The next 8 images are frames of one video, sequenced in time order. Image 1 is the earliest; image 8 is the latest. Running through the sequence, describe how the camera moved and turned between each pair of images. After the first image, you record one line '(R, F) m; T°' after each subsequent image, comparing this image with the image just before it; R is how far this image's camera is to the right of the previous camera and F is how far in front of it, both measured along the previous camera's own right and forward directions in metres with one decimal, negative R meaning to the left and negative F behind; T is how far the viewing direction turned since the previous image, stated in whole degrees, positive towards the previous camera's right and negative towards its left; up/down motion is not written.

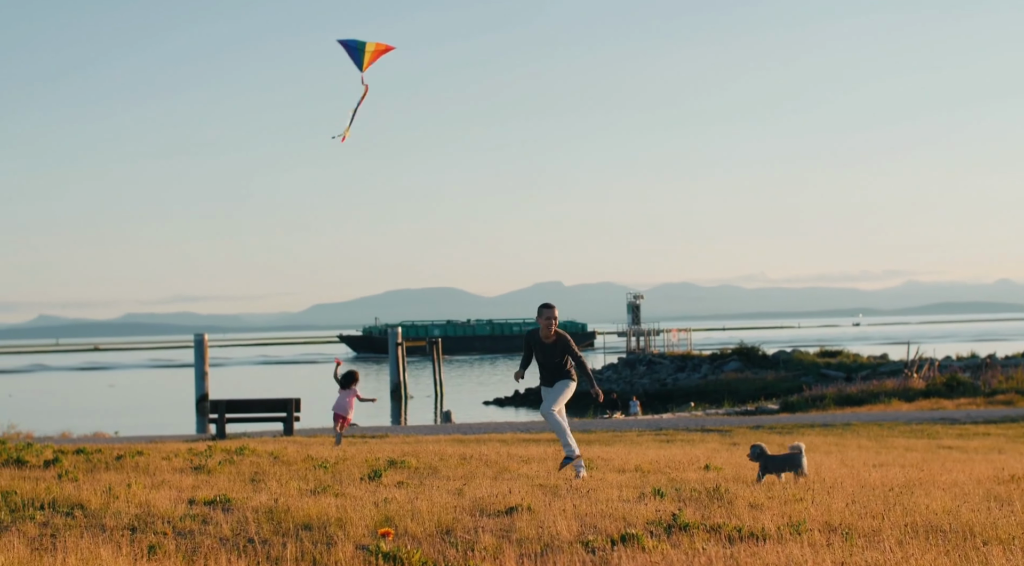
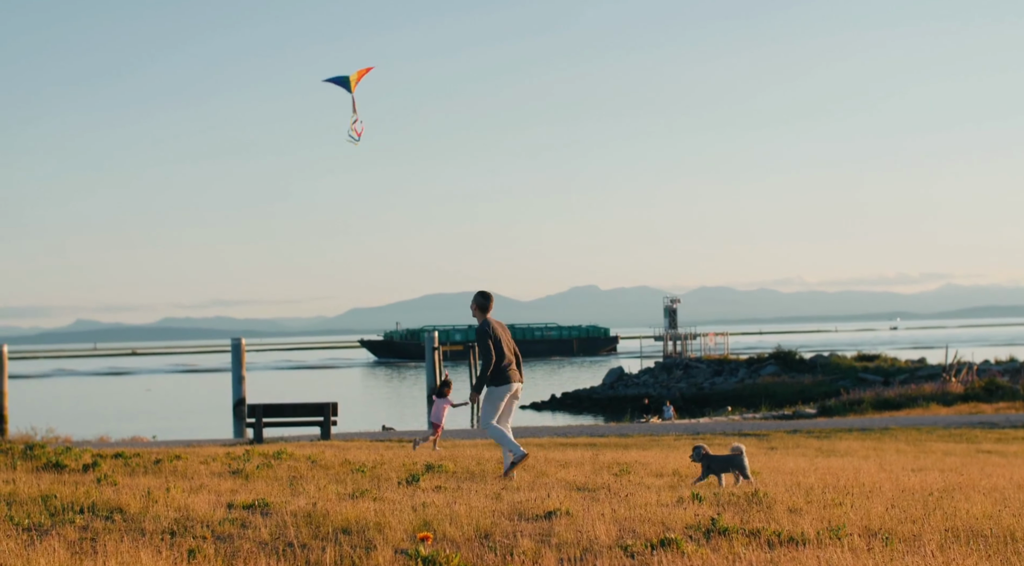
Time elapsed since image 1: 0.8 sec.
(-0.3, 0.0) m; -1°
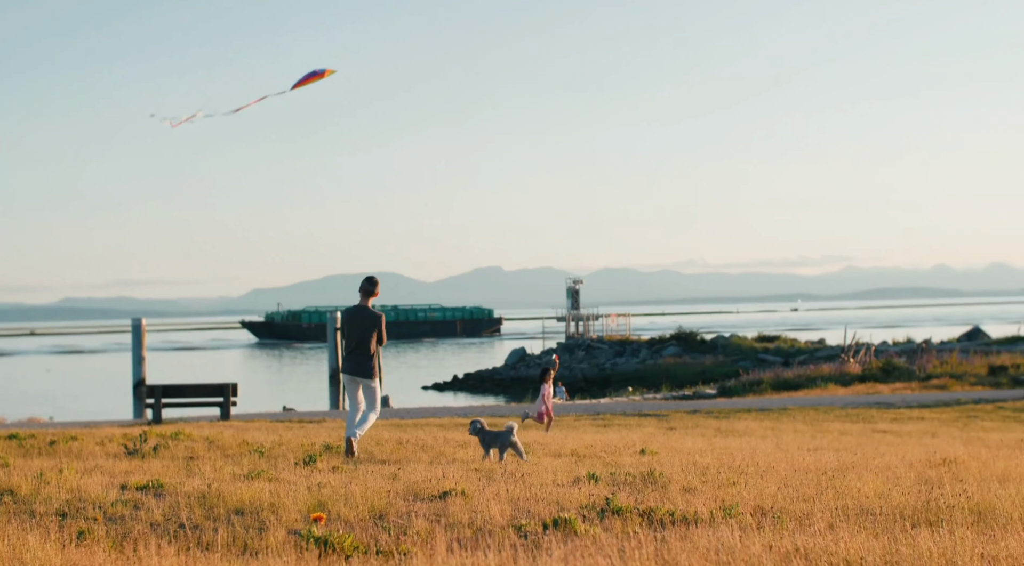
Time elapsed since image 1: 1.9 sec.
(+1.2, 0.0) m; +1°
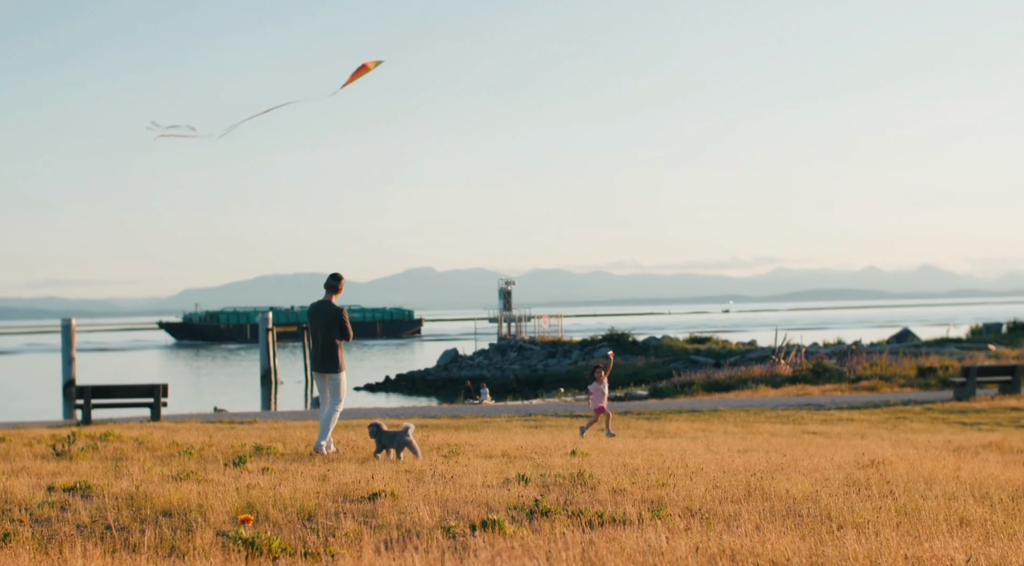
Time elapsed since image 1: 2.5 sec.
(+0.6, 0.0) m; +1°
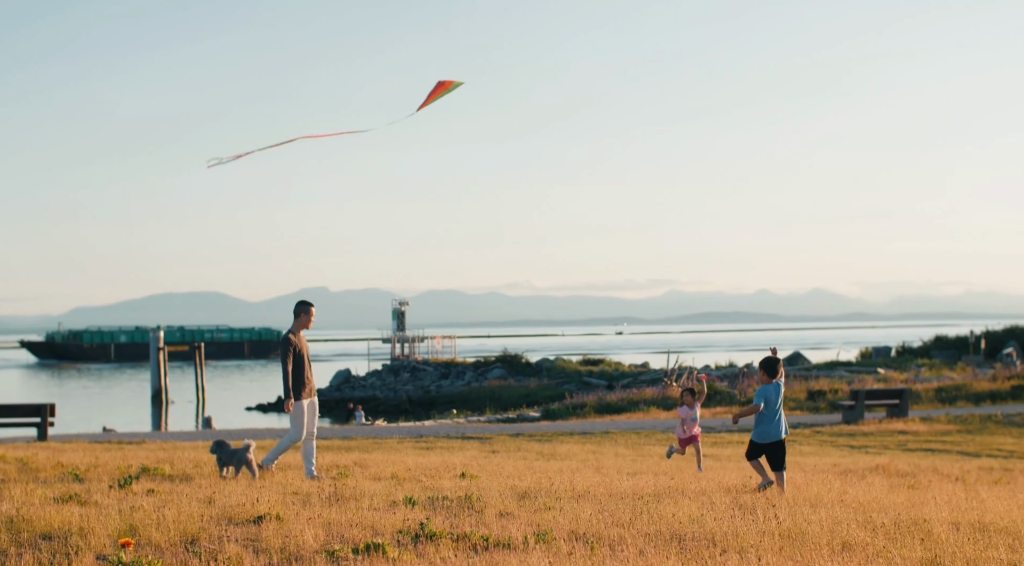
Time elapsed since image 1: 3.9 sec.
(+1.2, 0.0) m; +2°
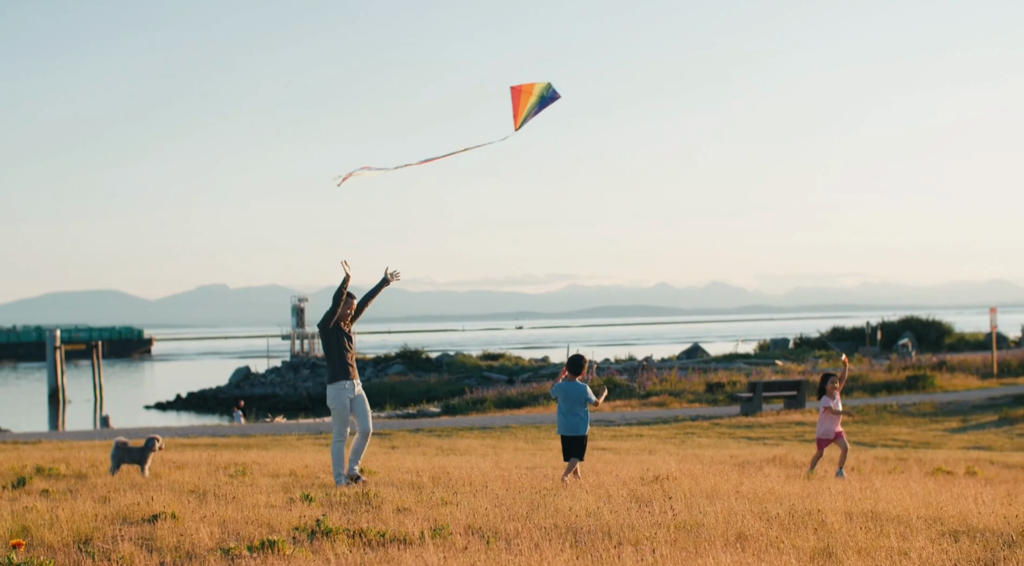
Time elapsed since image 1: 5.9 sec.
(+1.0, 0.0) m; +2°
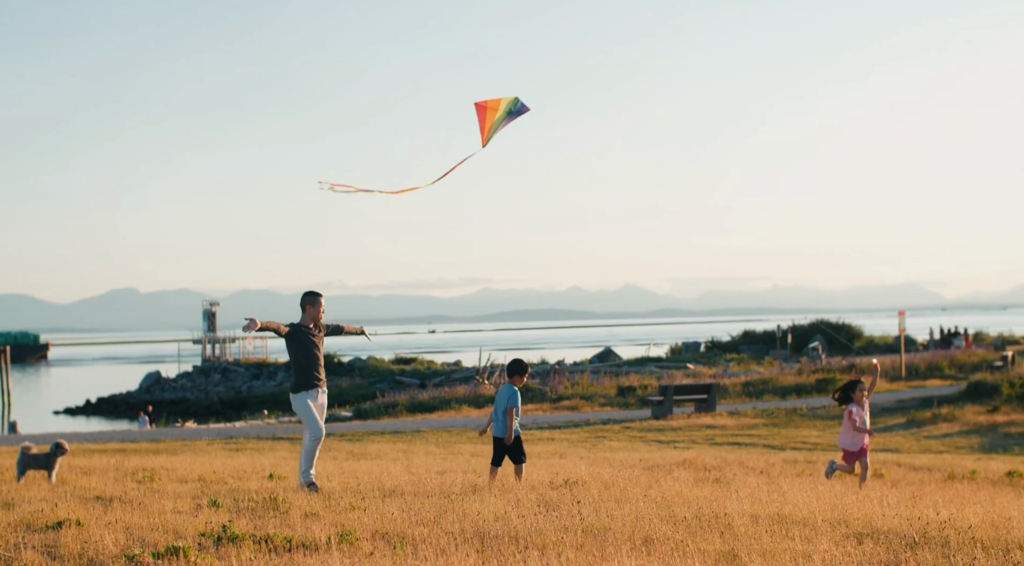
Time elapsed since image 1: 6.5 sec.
(+1.0, 0.0) m; +1°
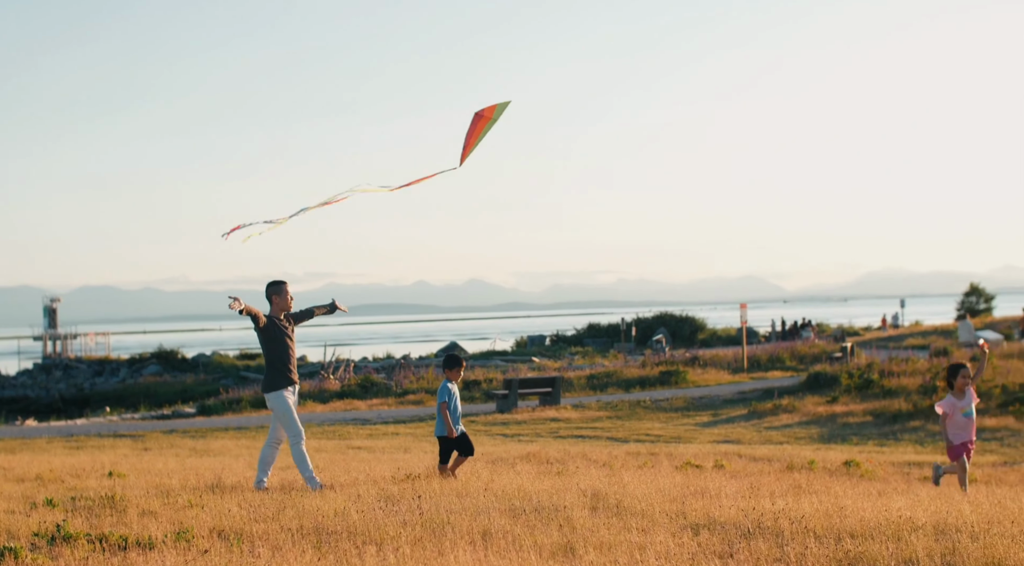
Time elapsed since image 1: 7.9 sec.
(+1.6, -0.1) m; +3°
